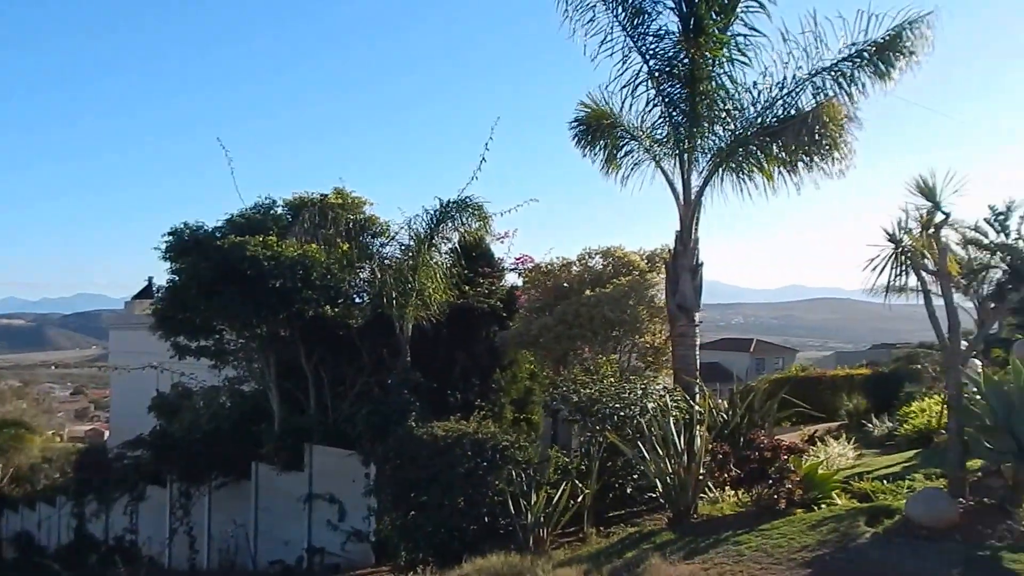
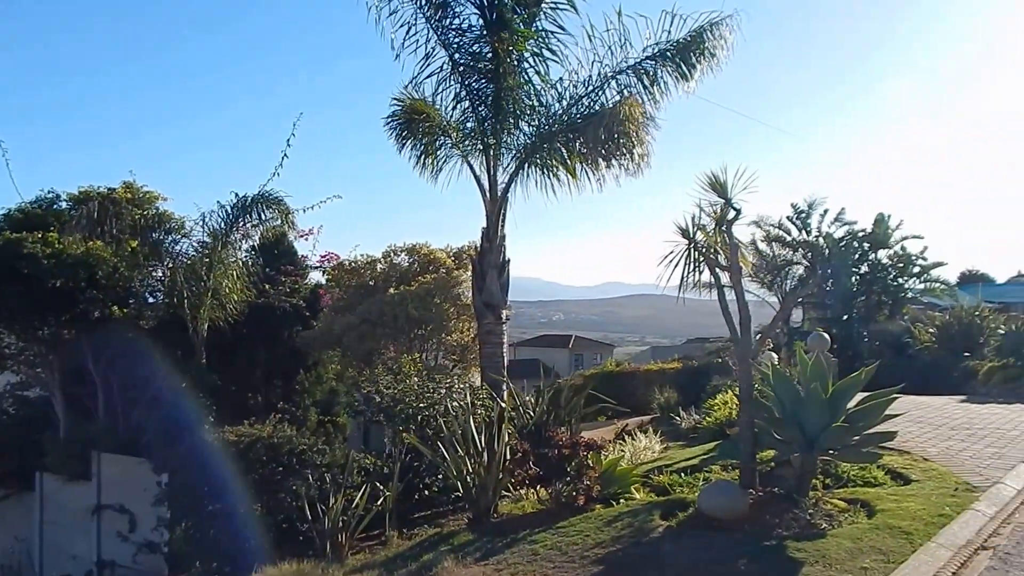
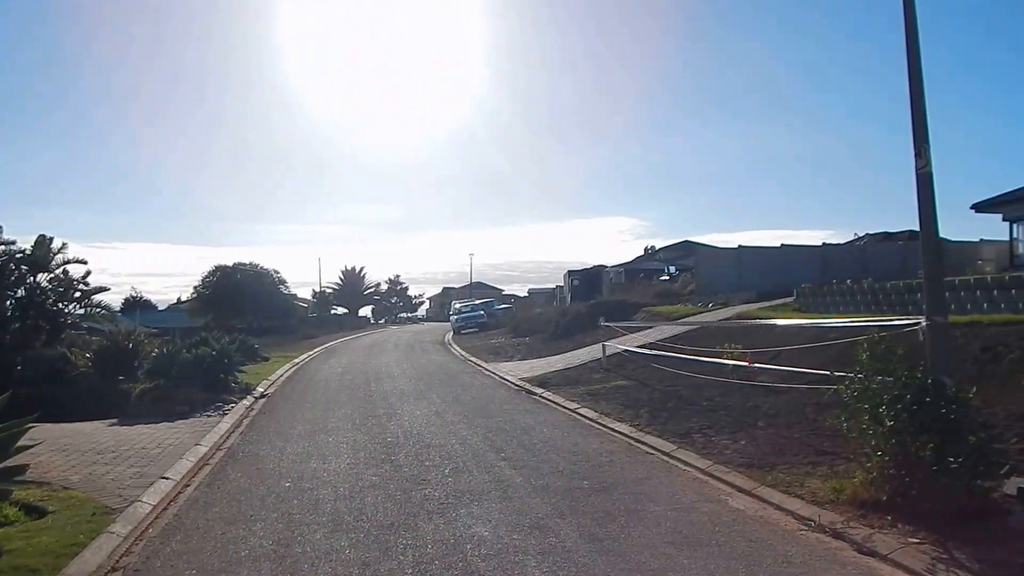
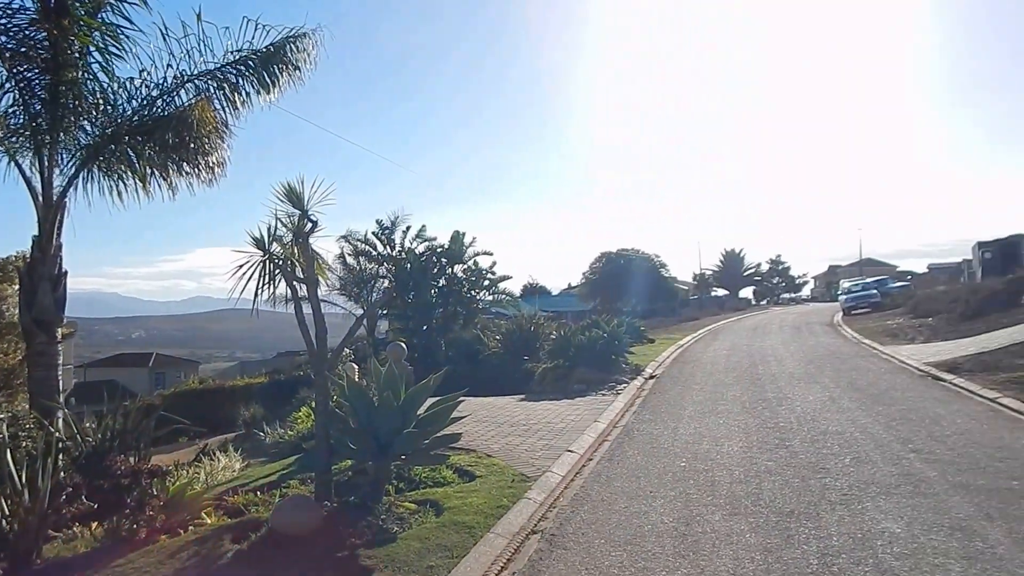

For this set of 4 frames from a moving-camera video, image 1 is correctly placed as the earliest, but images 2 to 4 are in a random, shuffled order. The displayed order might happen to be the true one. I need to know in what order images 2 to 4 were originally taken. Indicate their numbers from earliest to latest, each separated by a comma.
2, 4, 3
